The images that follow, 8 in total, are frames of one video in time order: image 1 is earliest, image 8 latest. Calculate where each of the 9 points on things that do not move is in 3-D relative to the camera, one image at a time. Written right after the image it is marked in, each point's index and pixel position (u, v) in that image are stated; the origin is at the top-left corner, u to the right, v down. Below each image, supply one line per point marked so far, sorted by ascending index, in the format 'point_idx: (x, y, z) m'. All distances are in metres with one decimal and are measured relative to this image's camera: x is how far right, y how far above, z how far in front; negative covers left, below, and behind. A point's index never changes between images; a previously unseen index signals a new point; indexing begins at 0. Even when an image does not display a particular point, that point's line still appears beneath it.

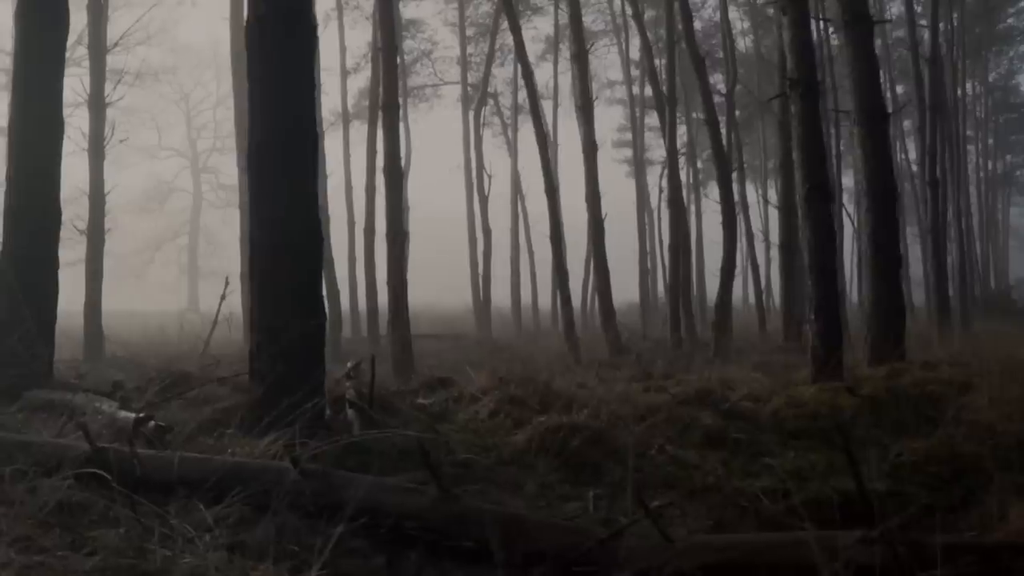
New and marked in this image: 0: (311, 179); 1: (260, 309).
0: (-1.5, +0.8, +6.7) m
1: (-1.8, -0.2, +6.5) m
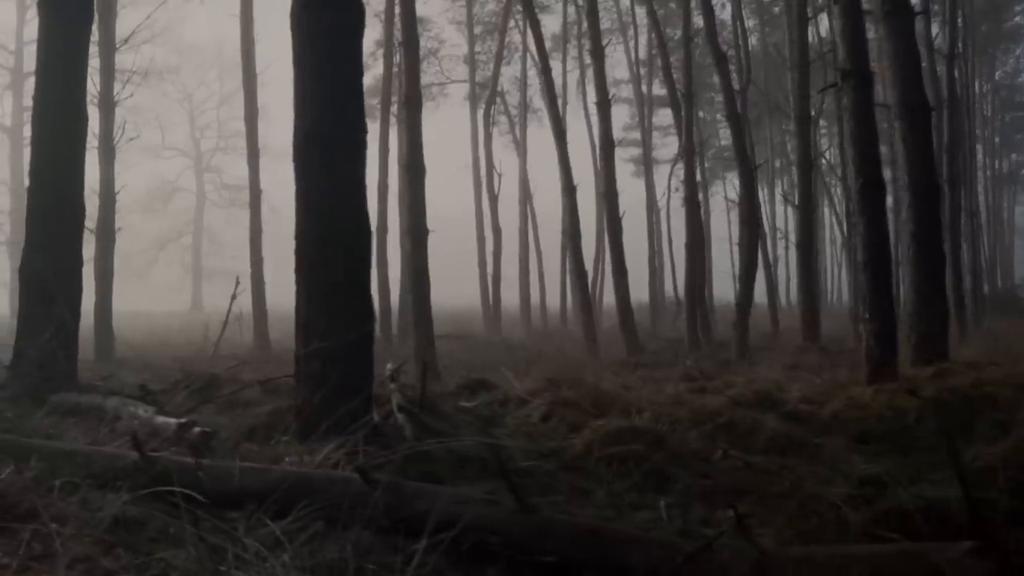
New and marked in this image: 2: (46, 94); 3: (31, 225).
0: (-1.1, +0.8, +6.3) m
1: (-1.4, -0.1, +6.2) m
2: (-4.7, +1.9, +9.0) m
3: (-4.8, +0.6, +8.9) m
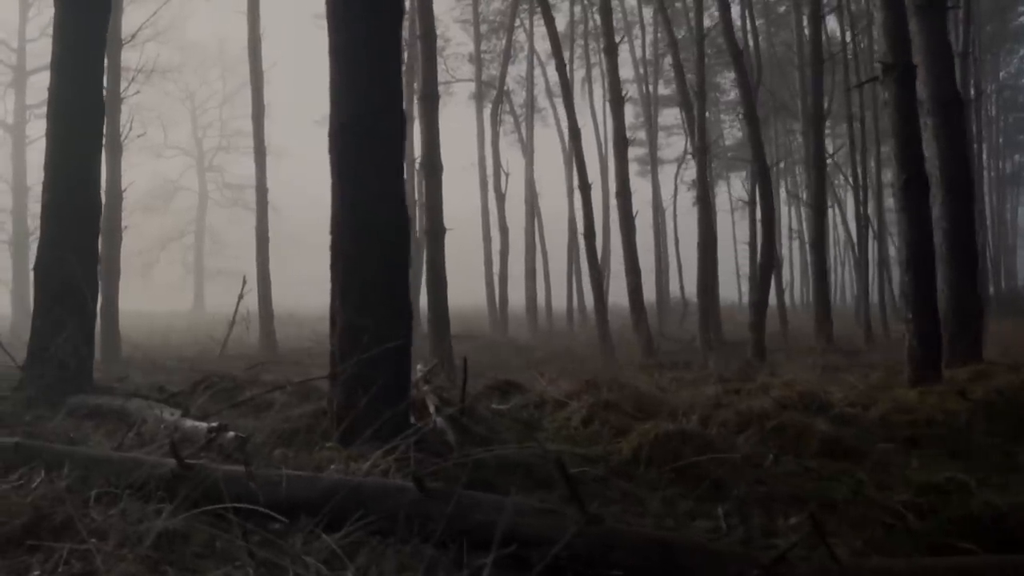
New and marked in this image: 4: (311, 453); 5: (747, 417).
0: (-0.8, +0.8, +6.0) m
1: (-1.1, -0.1, +5.9) m
2: (-4.4, +1.9, +8.8) m
3: (-4.5, +0.6, +8.6) m
4: (-1.1, -0.9, +5.2) m
5: (+1.9, -1.0, +7.3) m
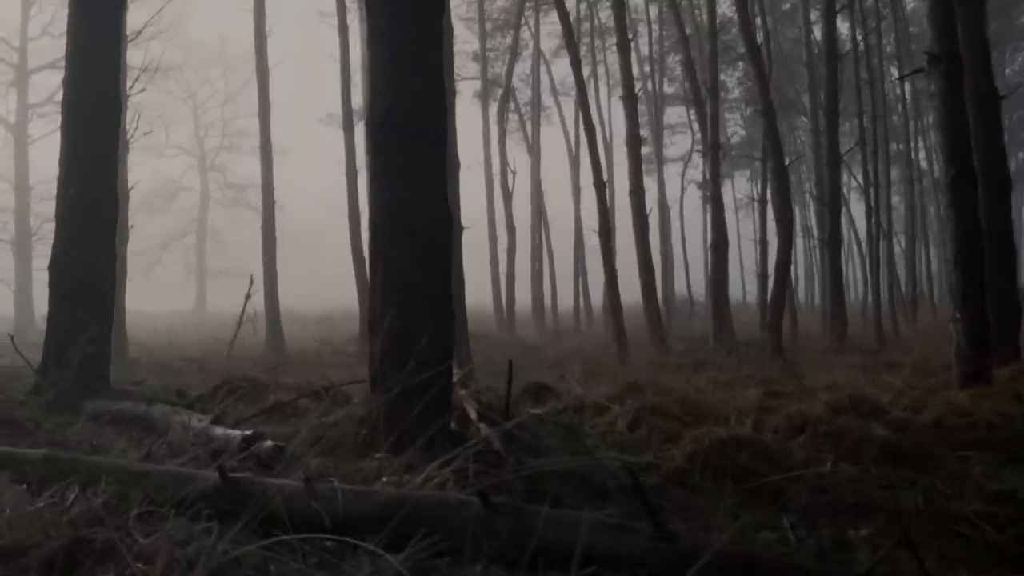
0: (-0.5, +0.8, +5.7) m
1: (-0.8, -0.1, +5.6) m
2: (-4.1, +1.9, +8.4) m
3: (-4.2, +0.6, +8.3) m
4: (-0.8, -0.9, +4.9) m
5: (+2.2, -1.0, +7.0) m
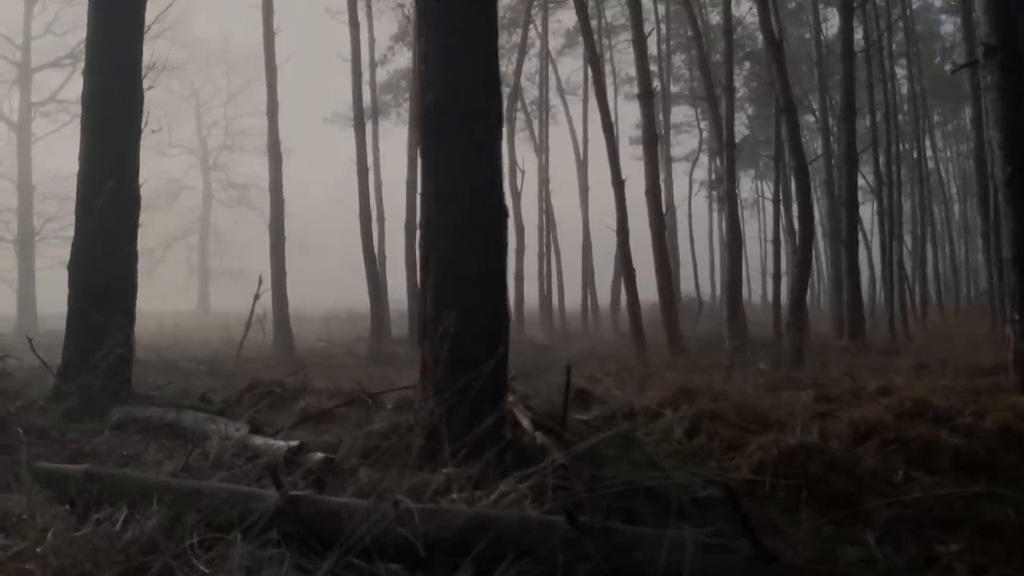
0: (-0.1, +0.8, +5.3) m
1: (-0.4, -0.1, +5.2) m
2: (-3.8, +1.9, +8.1) m
3: (-3.8, +0.6, +7.9) m
4: (-0.5, -0.9, +4.5) m
5: (+2.6, -1.0, +6.6) m
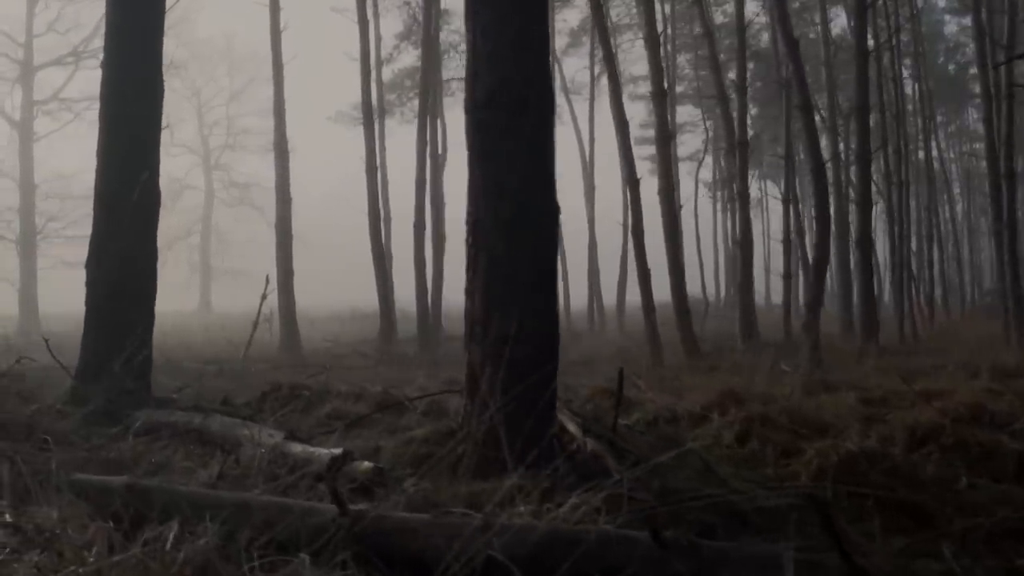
0: (+0.2, +0.8, +5.1) m
1: (-0.2, -0.1, +5.0) m
2: (-3.5, +1.9, +7.8) m
3: (-3.5, +0.6, +7.7) m
4: (-0.2, -0.9, +4.2) m
5: (+2.9, -1.0, +6.3) m
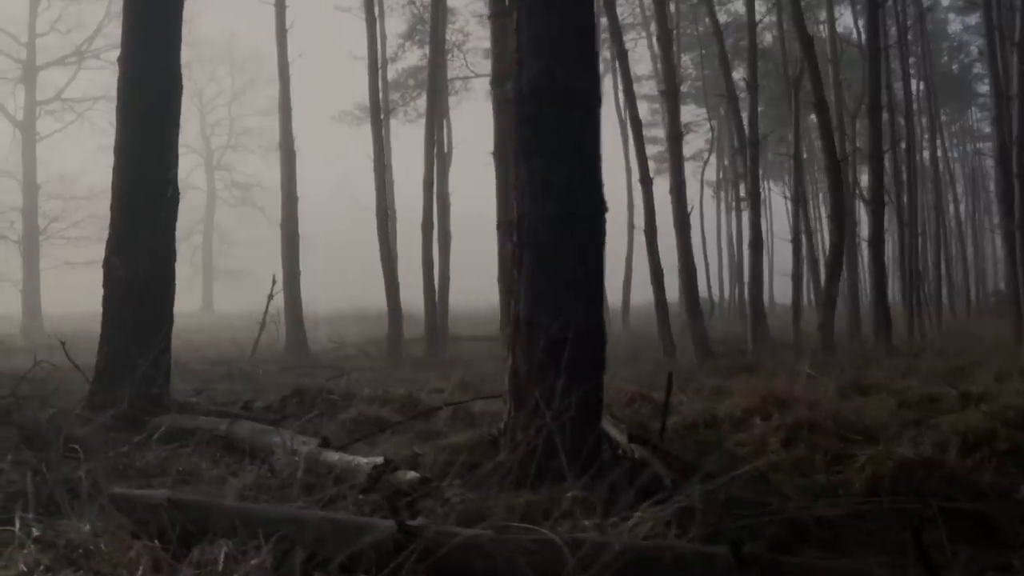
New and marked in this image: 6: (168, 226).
0: (+0.4, +0.8, +4.9) m
1: (+0.1, -0.1, +4.8) m
2: (-3.2, +1.9, +7.6) m
3: (-3.3, +0.6, +7.4) m
4: (+0.1, -0.9, +4.0) m
5: (+3.1, -1.0, +6.1) m
6: (-2.9, +0.5, +7.6) m
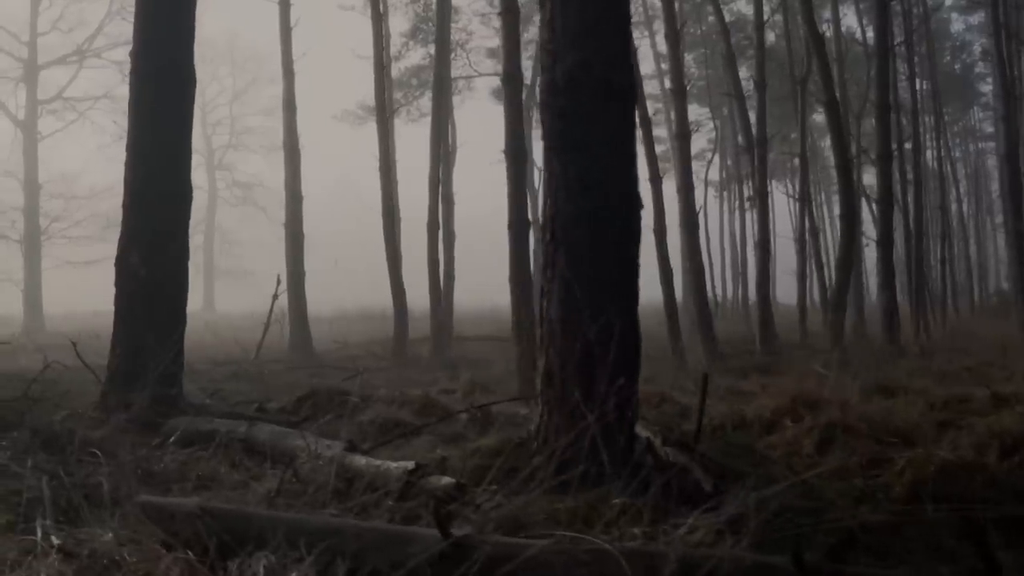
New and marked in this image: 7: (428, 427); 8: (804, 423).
0: (+0.6, +0.9, +4.7) m
1: (+0.3, -0.1, +4.6) m
2: (-3.1, +1.9, +7.4) m
3: (-3.1, +0.6, +7.3) m
4: (+0.2, -0.9, +3.9) m
5: (+3.3, -1.0, +6.0) m
6: (-2.7, +0.5, +7.4) m
7: (-0.5, -0.9, +6.2) m
8: (+2.0, -0.9, +6.1) m
